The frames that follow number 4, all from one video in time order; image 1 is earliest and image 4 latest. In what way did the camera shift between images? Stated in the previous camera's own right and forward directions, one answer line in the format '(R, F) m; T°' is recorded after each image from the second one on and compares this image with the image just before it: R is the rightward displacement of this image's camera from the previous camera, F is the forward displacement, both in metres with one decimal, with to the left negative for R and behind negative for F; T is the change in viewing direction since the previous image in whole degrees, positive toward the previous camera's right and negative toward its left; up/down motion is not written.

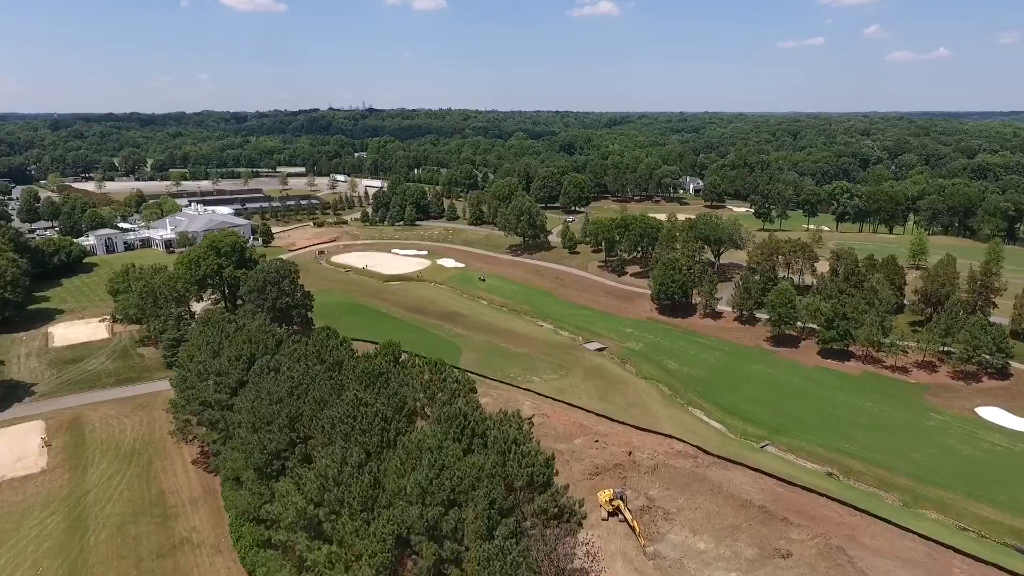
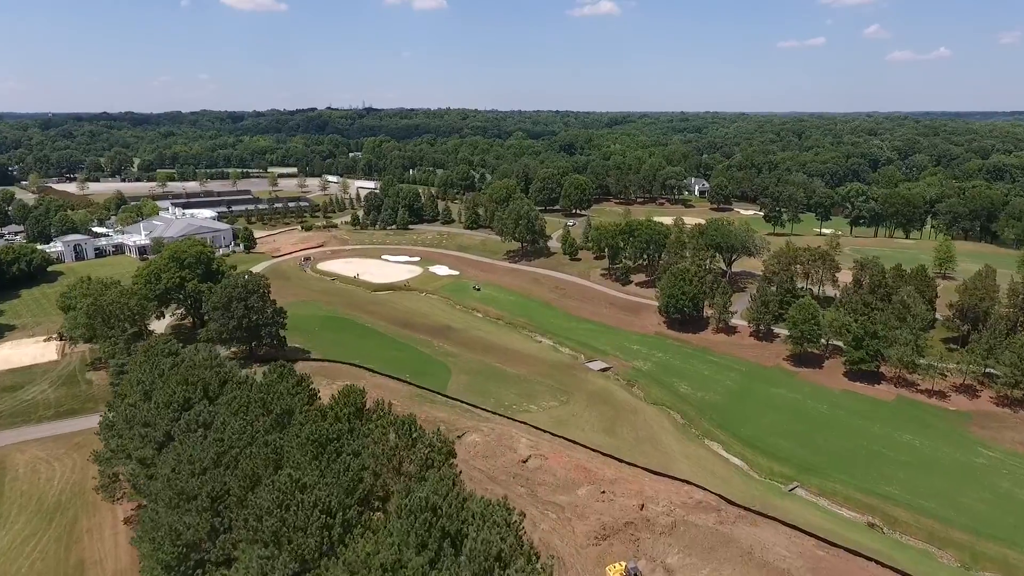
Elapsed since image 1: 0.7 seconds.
(+0.4, +5.4) m; 0°
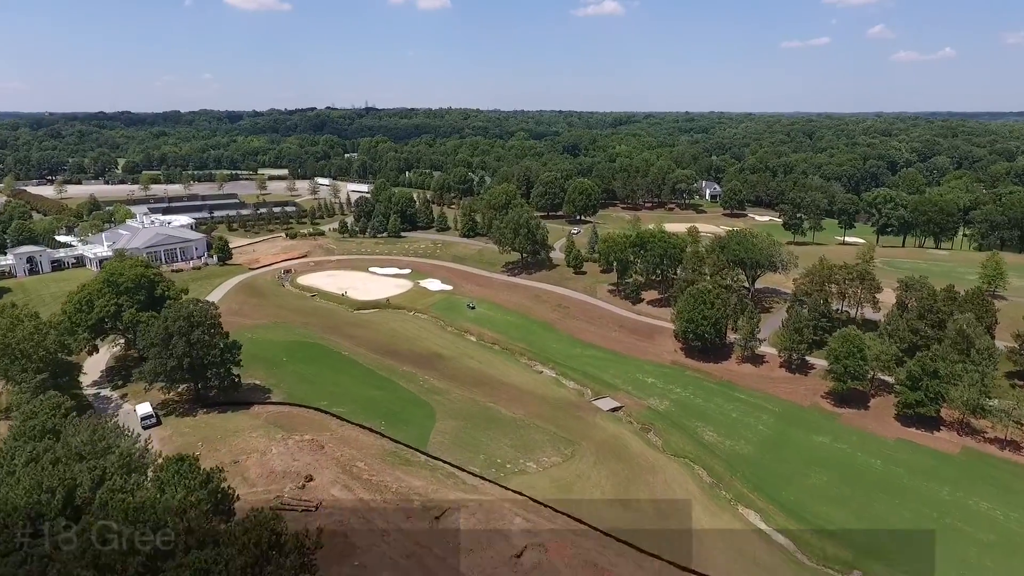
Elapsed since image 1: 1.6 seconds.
(+0.5, +7.5) m; 0°
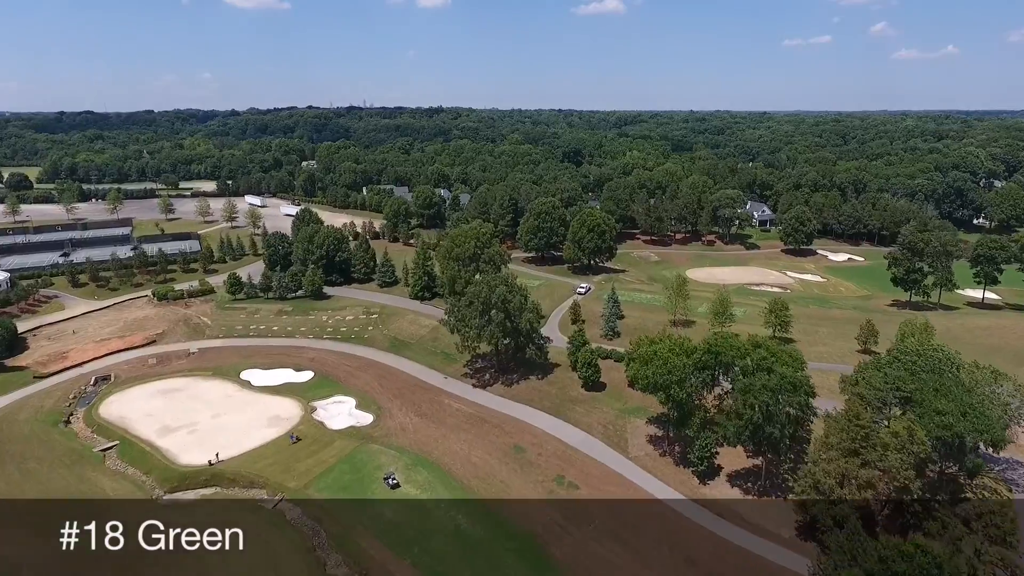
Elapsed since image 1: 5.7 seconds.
(+2.8, +33.2) m; 0°
